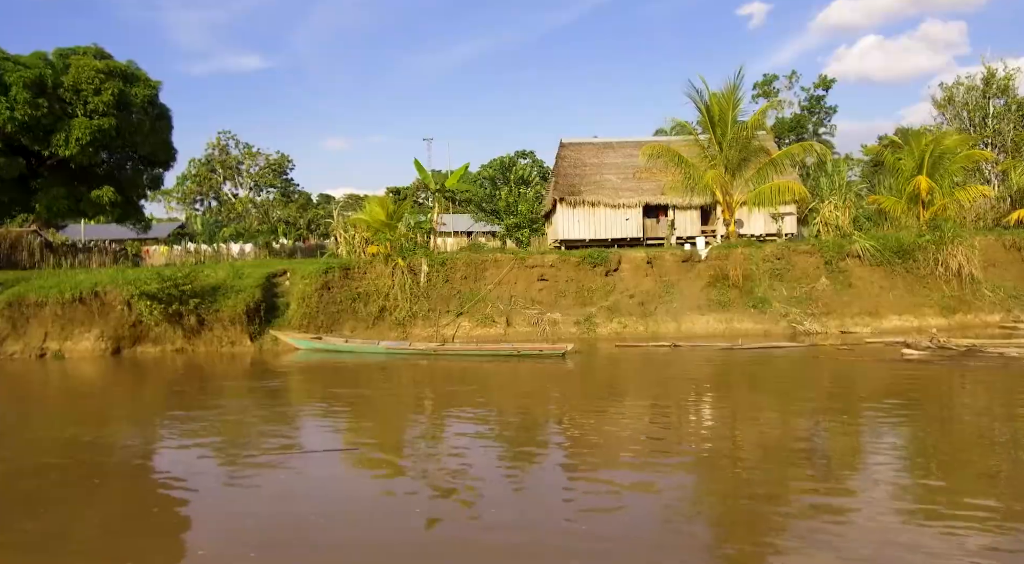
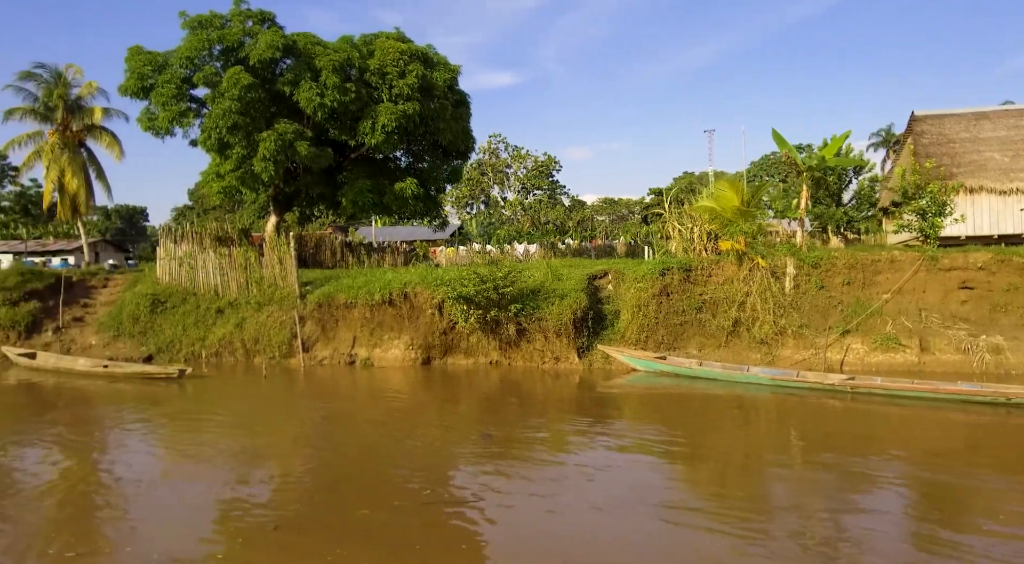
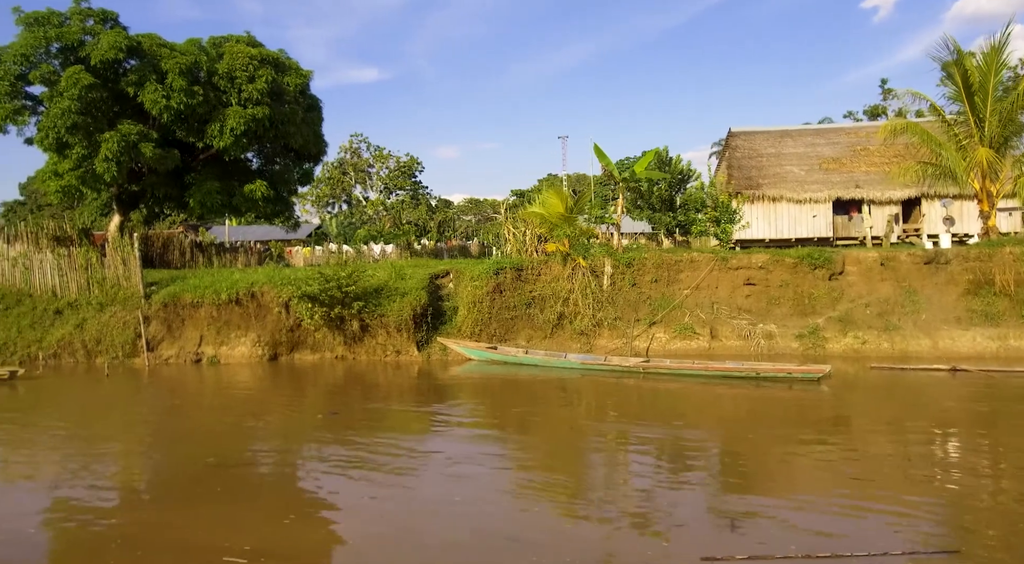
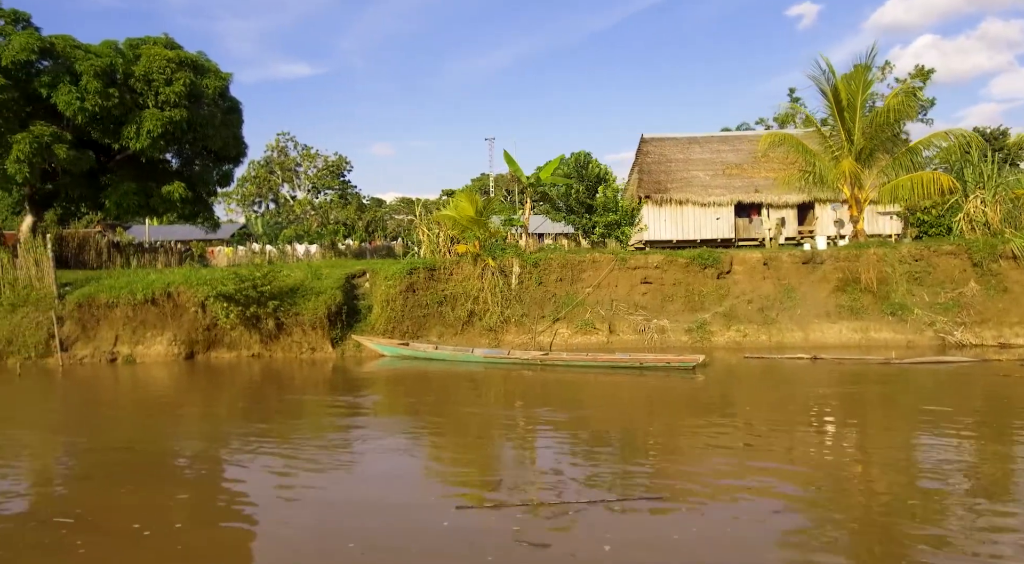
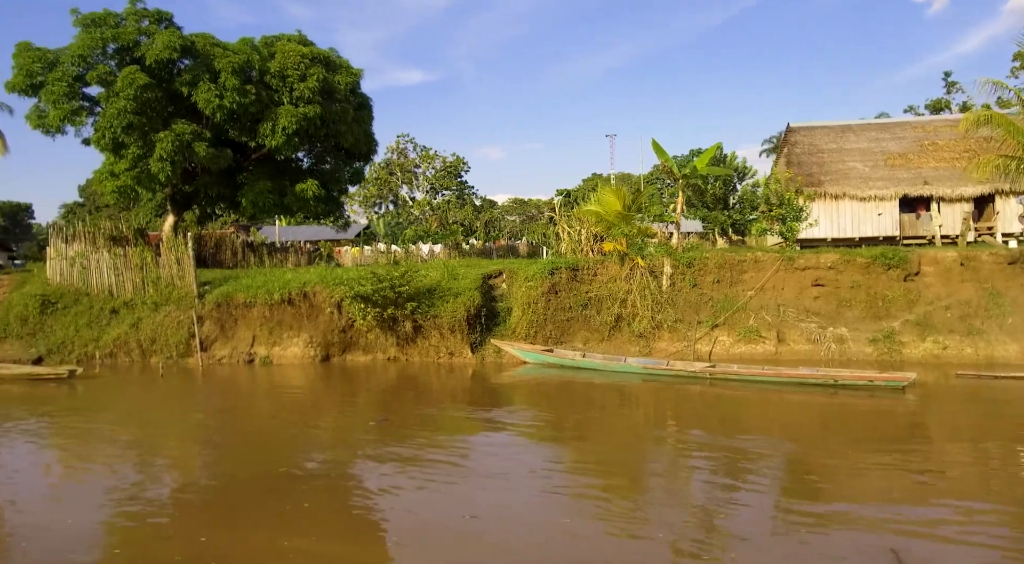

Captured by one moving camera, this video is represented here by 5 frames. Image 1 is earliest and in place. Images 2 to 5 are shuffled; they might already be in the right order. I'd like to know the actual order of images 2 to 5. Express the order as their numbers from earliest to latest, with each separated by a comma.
4, 3, 5, 2
